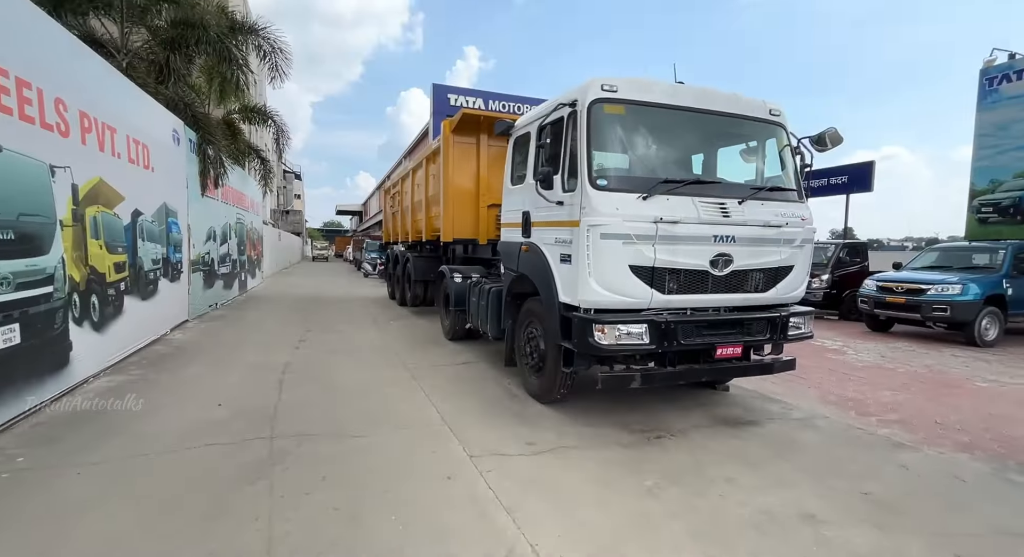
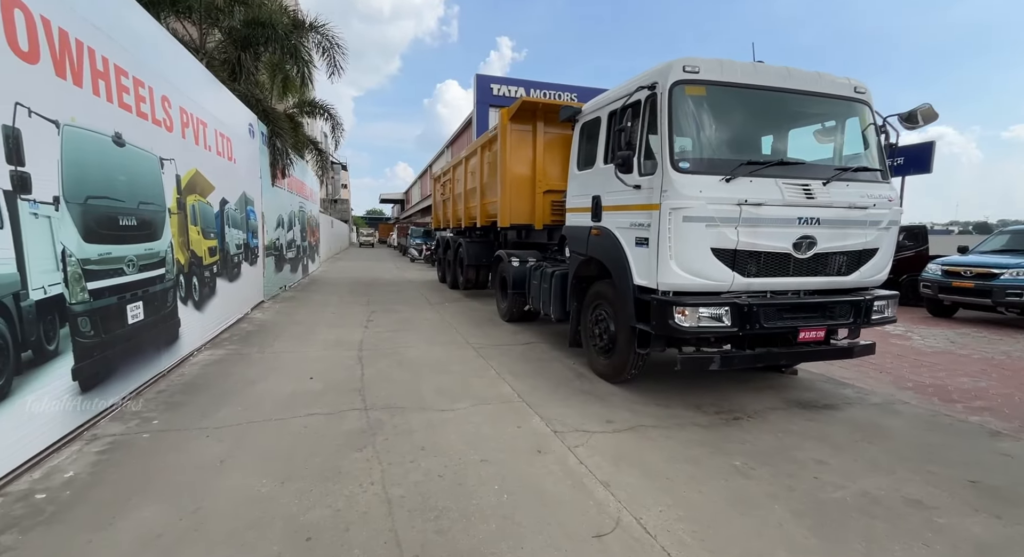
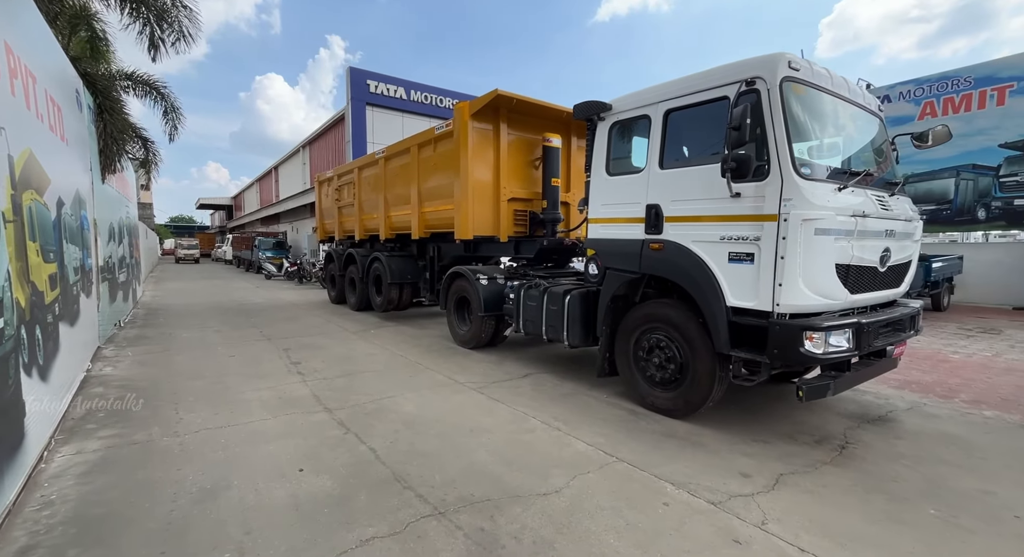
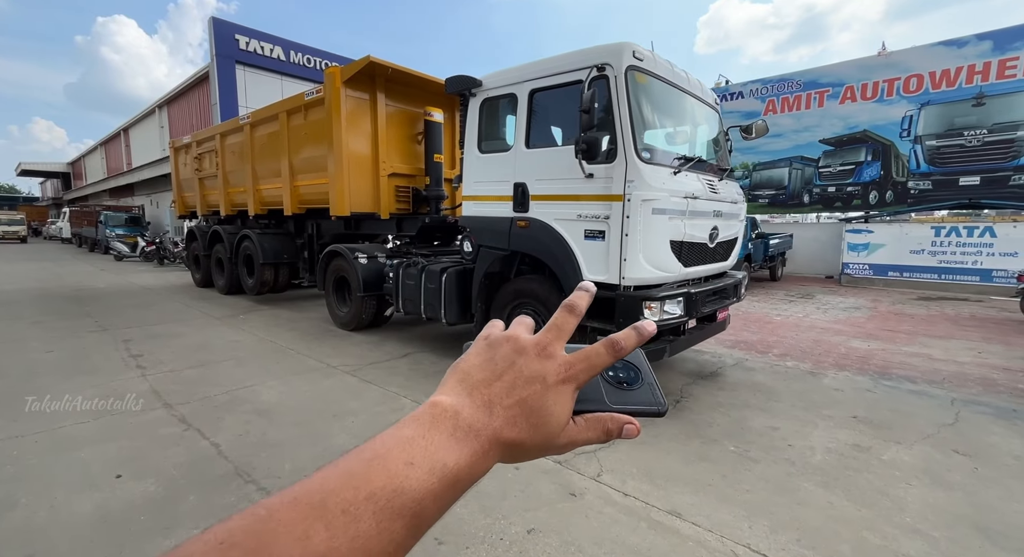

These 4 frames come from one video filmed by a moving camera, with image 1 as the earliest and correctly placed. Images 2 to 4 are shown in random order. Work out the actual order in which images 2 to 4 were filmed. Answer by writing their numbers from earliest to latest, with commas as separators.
2, 3, 4
